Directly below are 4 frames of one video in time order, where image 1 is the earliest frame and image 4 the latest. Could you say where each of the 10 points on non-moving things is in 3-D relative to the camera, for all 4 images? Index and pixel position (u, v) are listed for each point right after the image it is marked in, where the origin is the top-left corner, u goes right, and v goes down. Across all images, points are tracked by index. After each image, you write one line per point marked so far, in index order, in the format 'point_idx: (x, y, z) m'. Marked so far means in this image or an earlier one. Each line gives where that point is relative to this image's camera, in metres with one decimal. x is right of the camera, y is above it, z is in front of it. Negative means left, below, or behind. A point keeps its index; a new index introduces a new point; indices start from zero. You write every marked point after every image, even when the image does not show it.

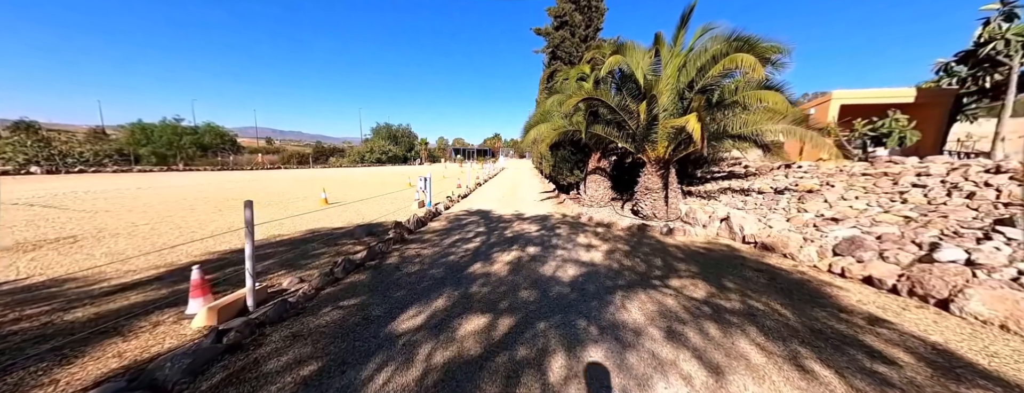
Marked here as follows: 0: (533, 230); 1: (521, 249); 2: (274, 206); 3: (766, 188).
0: (+0.5, -0.8, +6.0) m
1: (+0.1, -1.0, +4.6) m
2: (-6.7, -0.3, +7.2) m
3: (+6.0, +0.2, +6.0) m
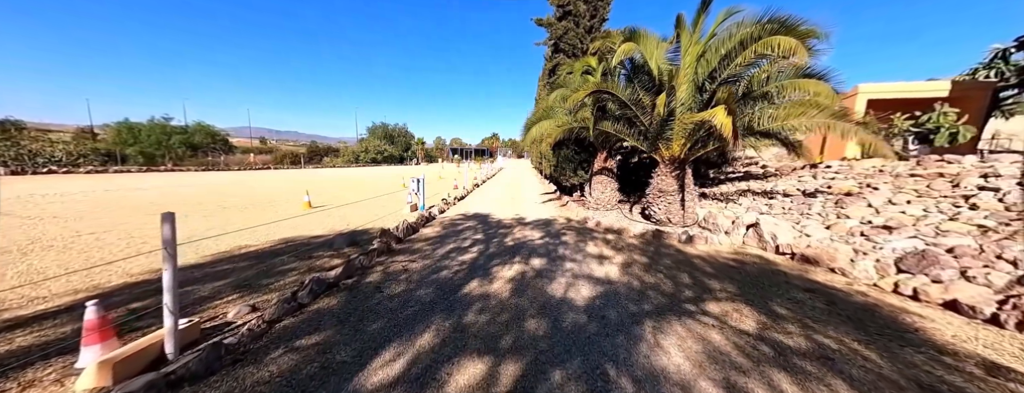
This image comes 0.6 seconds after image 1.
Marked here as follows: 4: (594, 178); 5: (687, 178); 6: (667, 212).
0: (+0.5, -0.9, +5.5) m
1: (+0.2, -1.0, +4.0) m
2: (-6.7, -0.4, +6.6) m
3: (+6.0, +0.1, +5.4) m
4: (+2.5, +0.6, +7.8) m
5: (+3.9, +0.4, +5.7) m
6: (+3.5, -0.4, +5.8) m
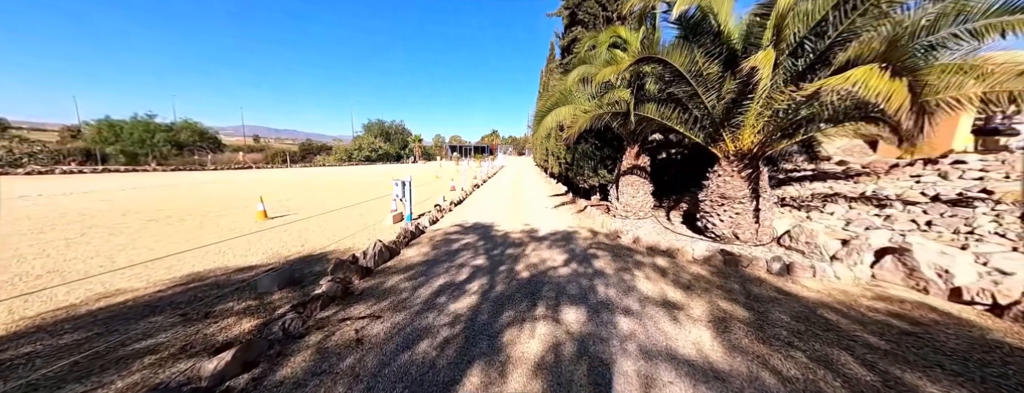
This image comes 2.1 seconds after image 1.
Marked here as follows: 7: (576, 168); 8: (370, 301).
0: (+0.7, -1.0, +4.0) m
1: (+0.4, -1.2, +2.5) m
2: (-6.5, -0.6, +5.1) m
3: (+6.2, 0.0, +3.9) m
4: (+2.7, +0.4, +6.3) m
5: (+4.1, +0.3, +4.2) m
6: (+3.7, -0.5, +4.3) m
7: (+2.0, +0.9, +8.1) m
8: (-1.6, -1.2, +2.8) m
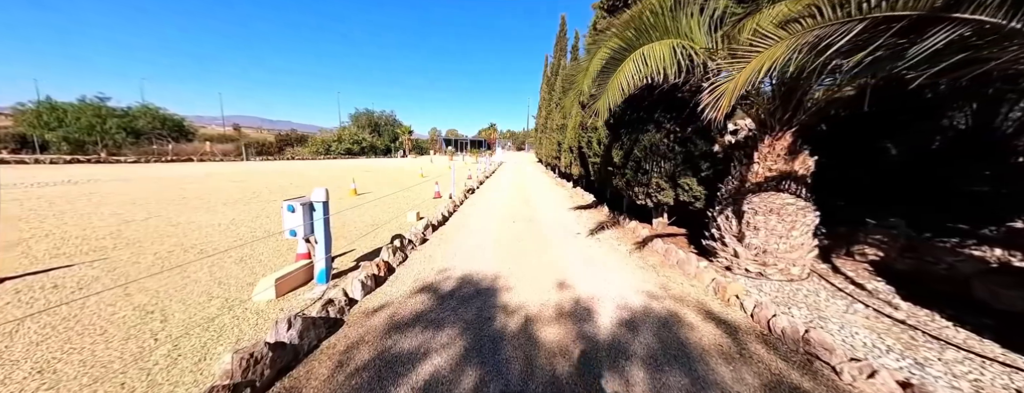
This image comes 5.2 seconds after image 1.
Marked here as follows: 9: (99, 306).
0: (+1.0, -1.5, +0.9) m
1: (+0.7, -1.7, -0.6) m
2: (-6.2, -0.9, +1.9) m
3: (+6.5, -0.5, +0.8) m
4: (+3.0, 0.0, +3.2) m
5: (+4.4, -0.2, +1.1) m
6: (+4.0, -1.0, +1.2) m
7: (+2.3, +0.5, +4.9) m
8: (-1.3, -1.6, -0.3) m
9: (-3.8, -1.0, +2.4) m
